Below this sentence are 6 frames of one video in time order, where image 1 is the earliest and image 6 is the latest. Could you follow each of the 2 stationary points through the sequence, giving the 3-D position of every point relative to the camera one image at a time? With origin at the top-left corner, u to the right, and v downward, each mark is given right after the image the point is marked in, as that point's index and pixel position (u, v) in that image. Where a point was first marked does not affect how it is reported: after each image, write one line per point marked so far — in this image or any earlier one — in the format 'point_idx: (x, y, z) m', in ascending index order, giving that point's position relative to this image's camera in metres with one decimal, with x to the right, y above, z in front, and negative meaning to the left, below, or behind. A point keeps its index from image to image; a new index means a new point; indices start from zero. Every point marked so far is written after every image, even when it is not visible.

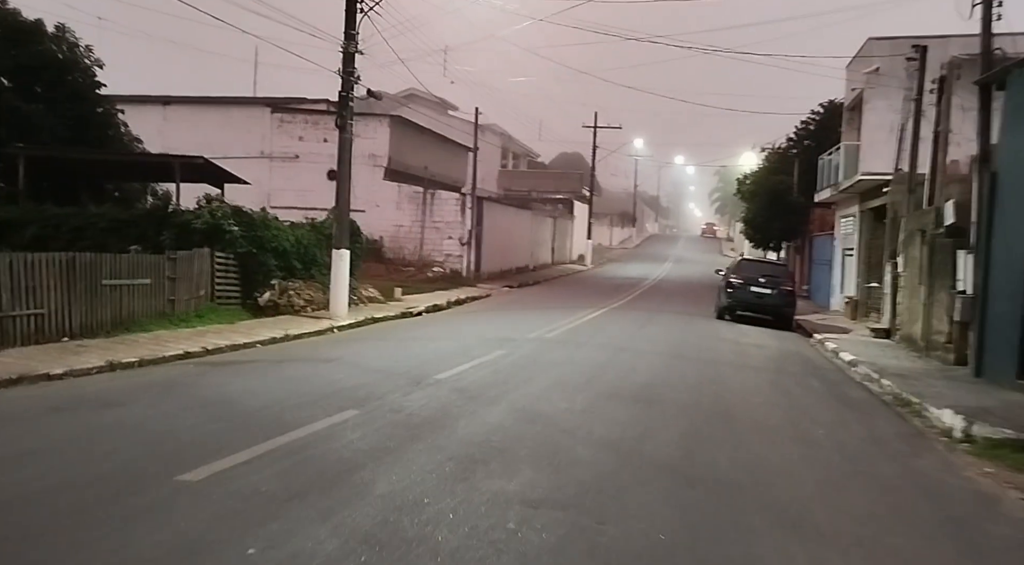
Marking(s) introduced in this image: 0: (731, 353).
0: (+3.6, -1.2, +15.3) m
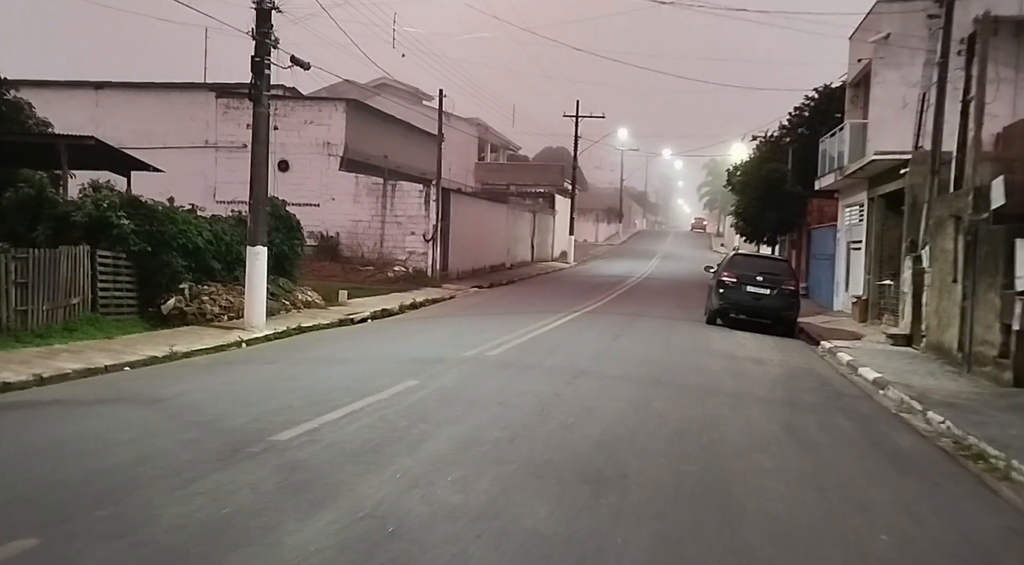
0: (+2.7, -1.2, +11.9) m
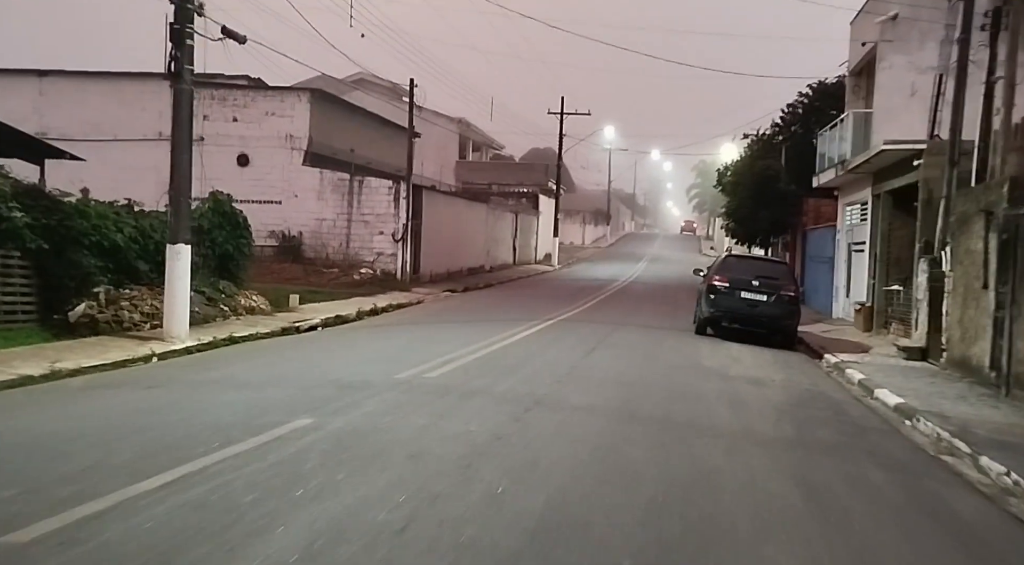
0: (+2.1, -1.2, +9.6) m
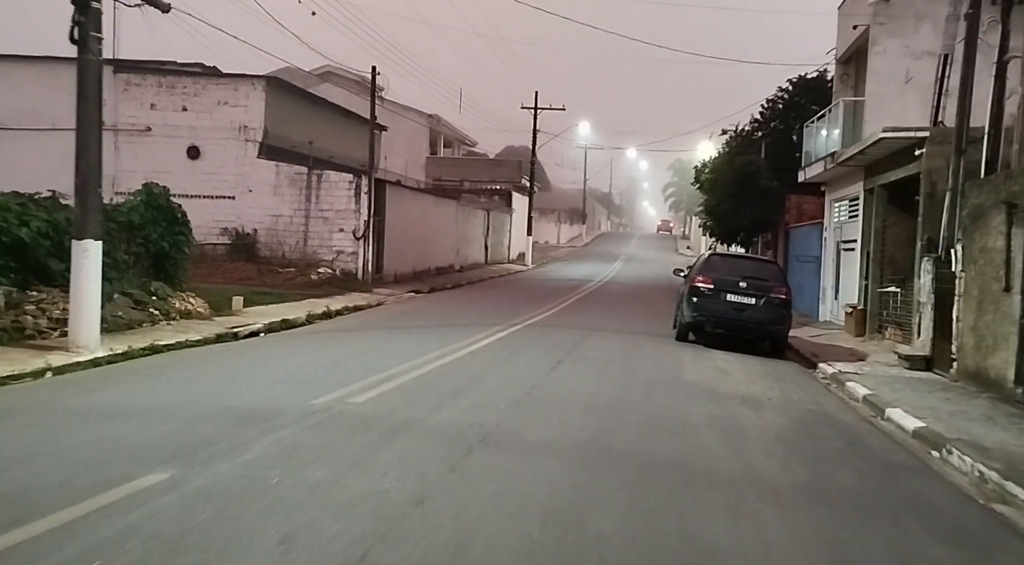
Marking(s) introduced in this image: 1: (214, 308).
0: (+1.7, -1.2, +7.9) m
1: (-6.3, -0.5, +19.7) m
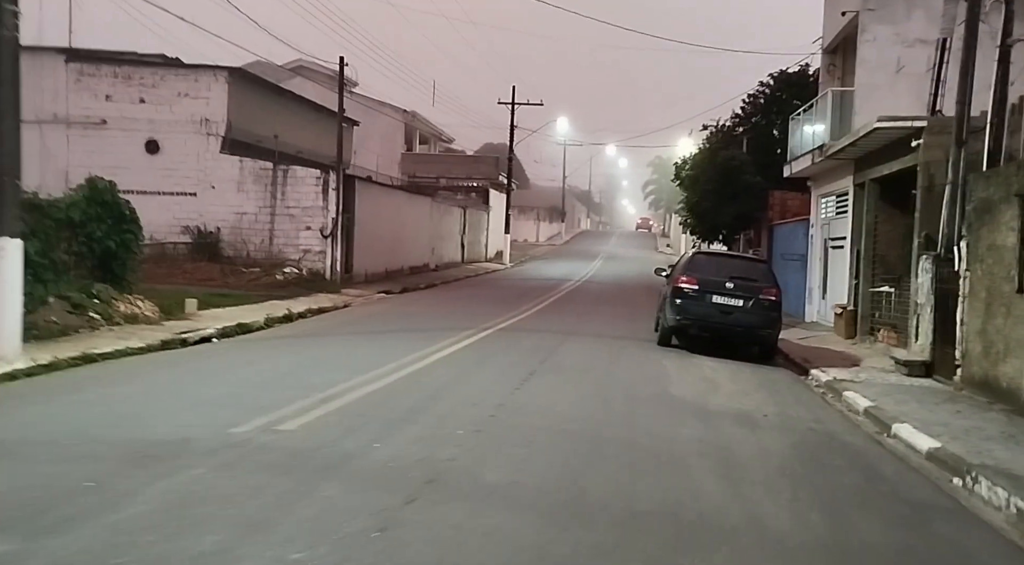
0: (+1.4, -1.3, +6.7) m
1: (-6.8, -0.6, +18.4) m
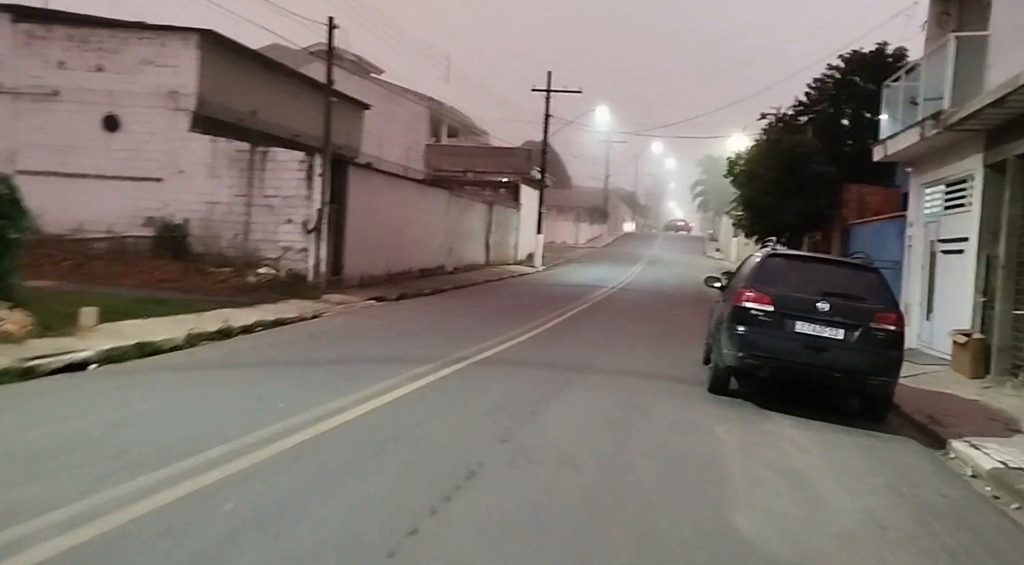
0: (+0.7, -1.4, +1.7) m
1: (-6.9, -0.6, +13.8) m
